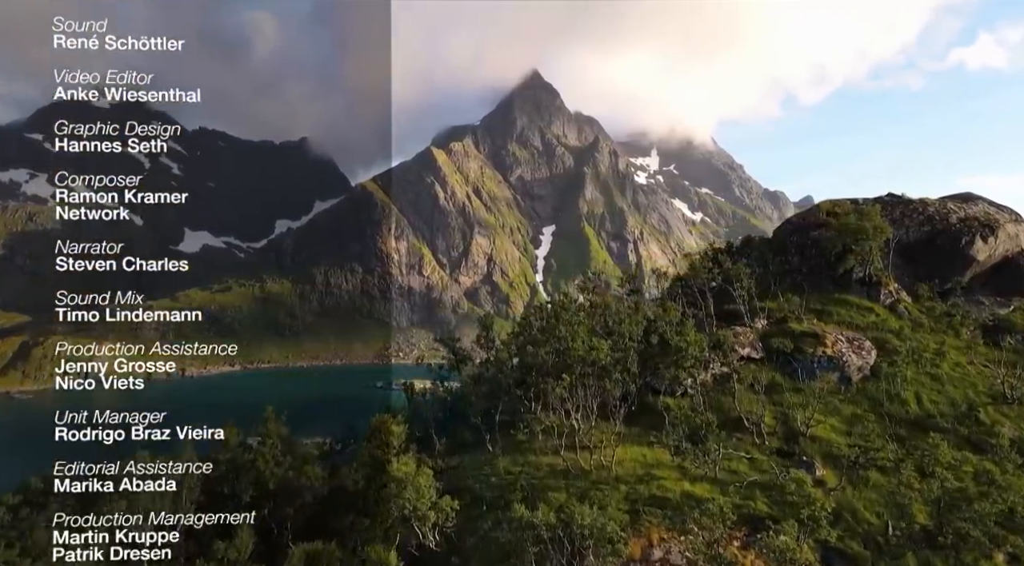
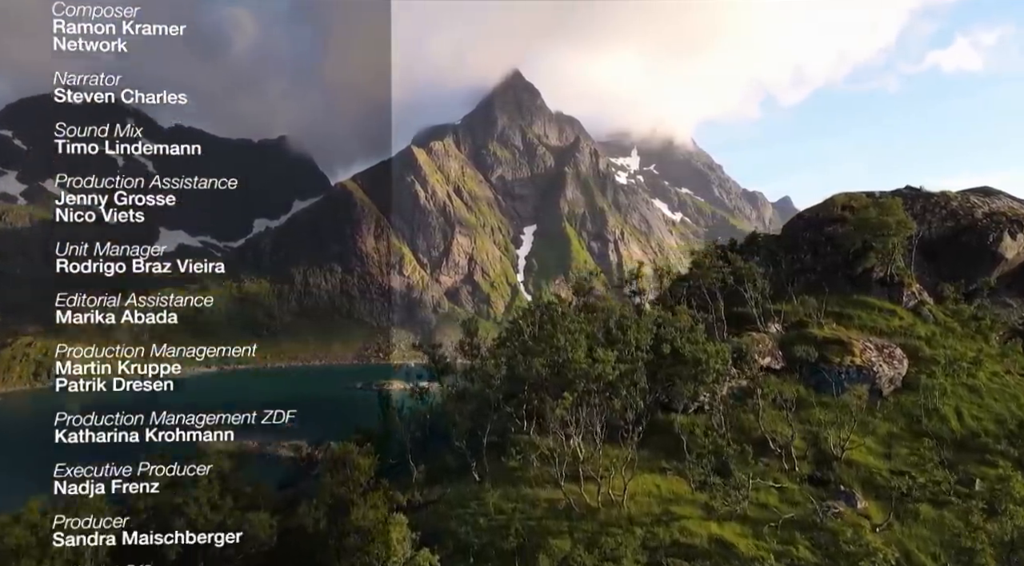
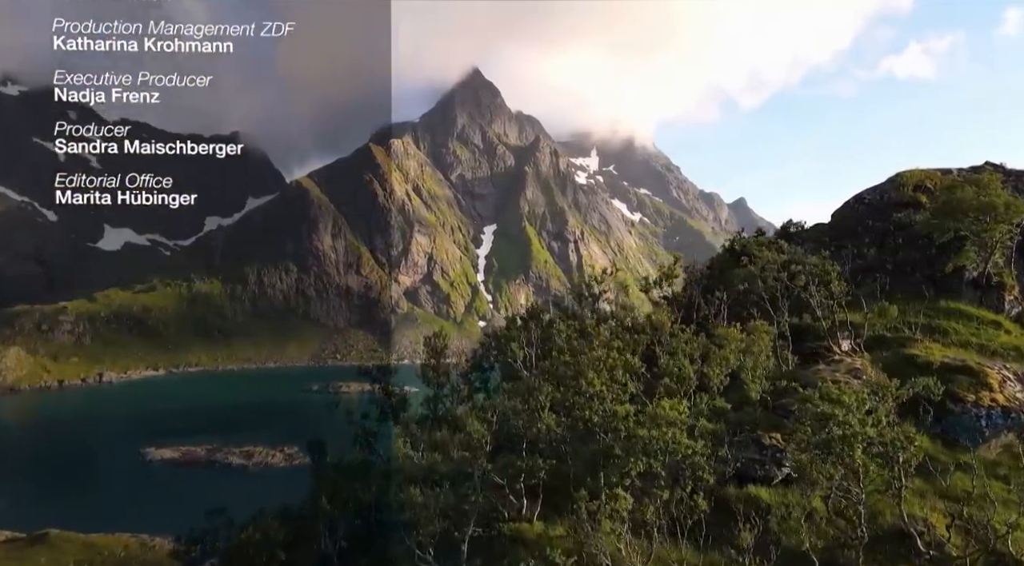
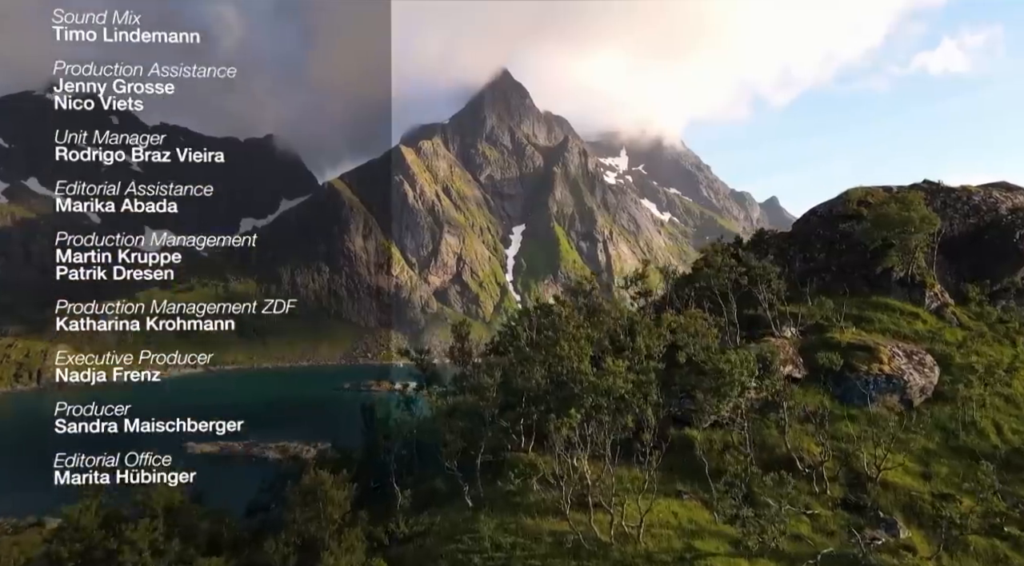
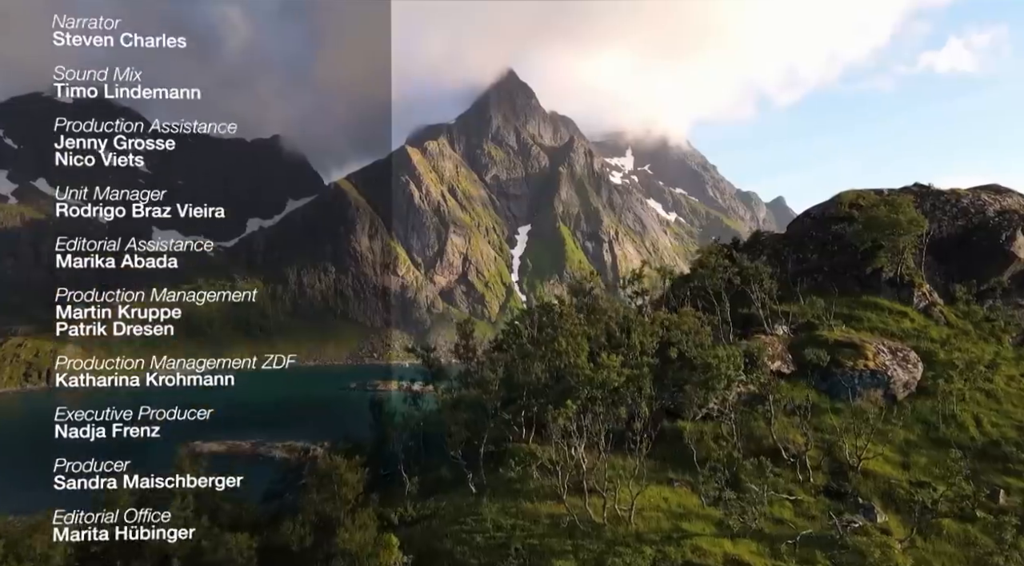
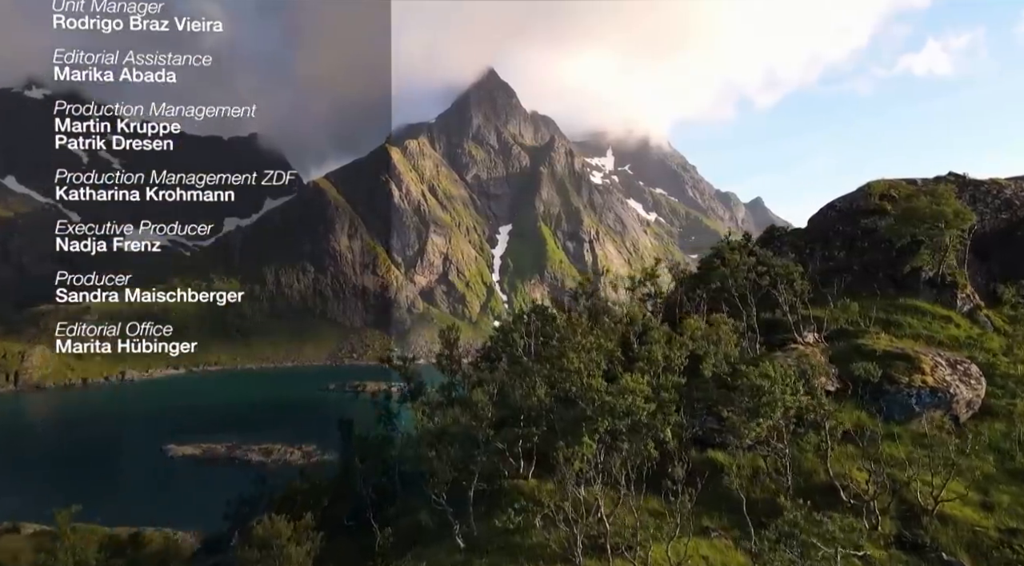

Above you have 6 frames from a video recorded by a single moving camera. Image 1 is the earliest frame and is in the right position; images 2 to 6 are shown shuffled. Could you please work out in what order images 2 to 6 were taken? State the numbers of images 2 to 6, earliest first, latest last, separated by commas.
2, 5, 4, 6, 3
